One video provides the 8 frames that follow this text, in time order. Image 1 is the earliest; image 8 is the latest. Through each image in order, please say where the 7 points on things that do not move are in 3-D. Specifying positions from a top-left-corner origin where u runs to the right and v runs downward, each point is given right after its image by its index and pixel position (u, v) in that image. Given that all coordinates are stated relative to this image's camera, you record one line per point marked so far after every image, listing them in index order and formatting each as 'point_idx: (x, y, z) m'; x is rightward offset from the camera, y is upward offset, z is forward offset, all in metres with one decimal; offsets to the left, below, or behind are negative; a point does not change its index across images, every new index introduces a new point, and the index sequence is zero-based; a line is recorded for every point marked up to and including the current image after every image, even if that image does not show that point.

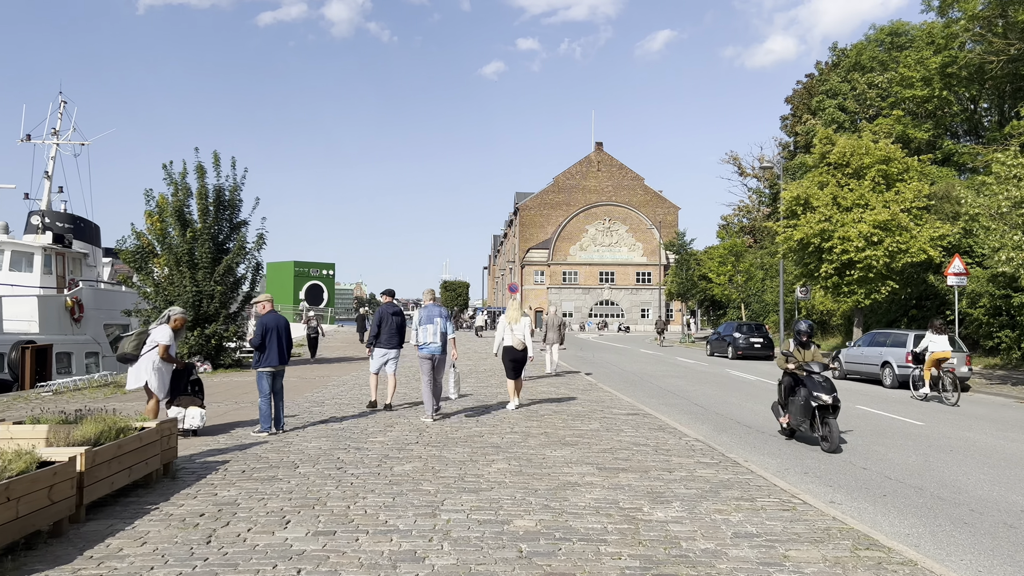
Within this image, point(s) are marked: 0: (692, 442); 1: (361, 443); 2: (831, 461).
0: (+2.1, -1.8, +9.1) m
1: (-1.6, -1.7, +8.5) m
2: (+3.5, -1.9, +8.7) m
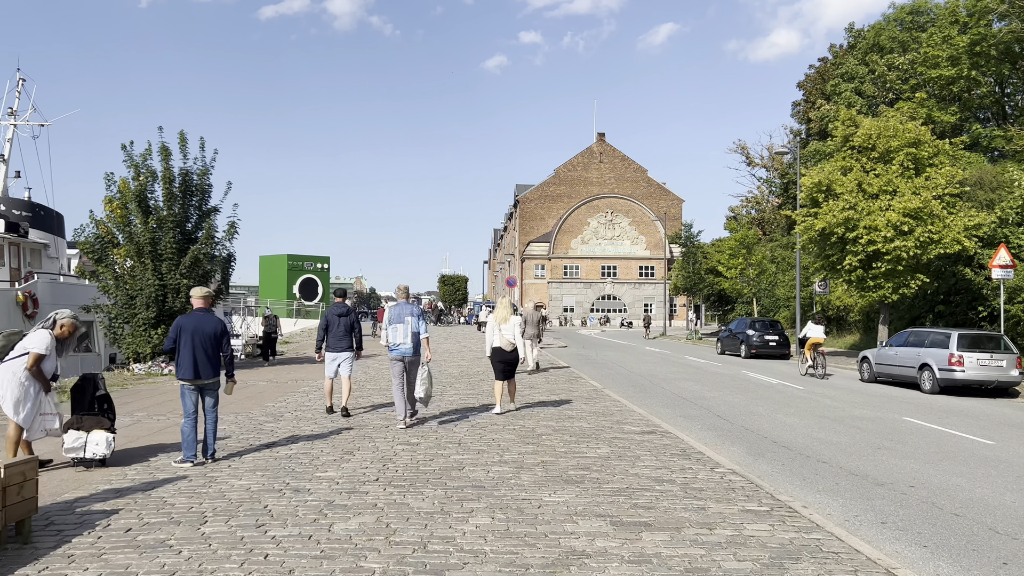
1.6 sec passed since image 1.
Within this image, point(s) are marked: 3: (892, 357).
0: (+2.0, -1.7, +7.2) m
1: (-1.7, -1.6, +6.6) m
2: (+3.4, -1.8, +6.8) m
3: (+8.6, -1.6, +18.1) m
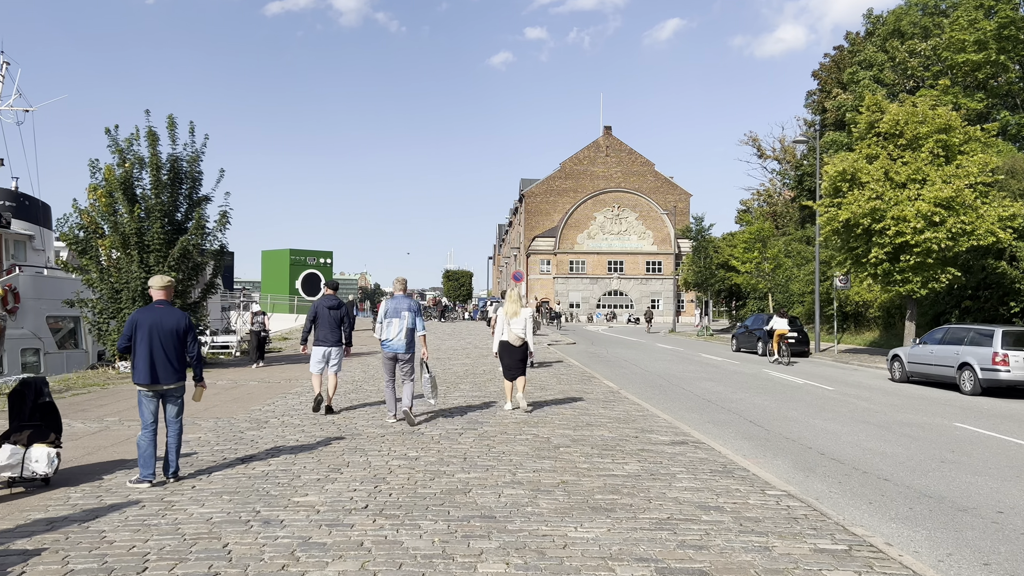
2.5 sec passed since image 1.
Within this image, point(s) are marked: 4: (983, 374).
0: (+2.1, -1.6, +6.1) m
1: (-1.6, -1.5, +5.4) m
2: (+3.5, -1.7, +5.6) m
3: (+8.8, -1.4, +16.9) m
4: (+8.9, -1.6, +15.1) m
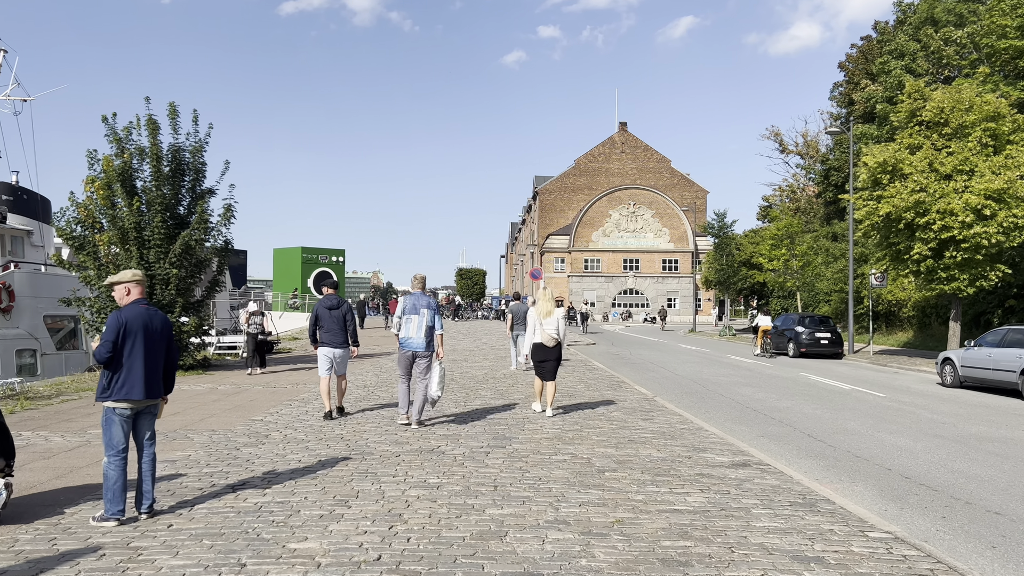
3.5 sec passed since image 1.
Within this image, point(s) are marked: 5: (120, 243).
0: (+2.4, -1.6, +4.9) m
1: (-1.3, -1.5, +4.3) m
2: (+3.8, -1.7, +4.4) m
3: (+9.2, -1.4, +15.6) m
4: (+9.3, -1.6, +13.9) m
5: (-8.3, +1.0, +16.9) m
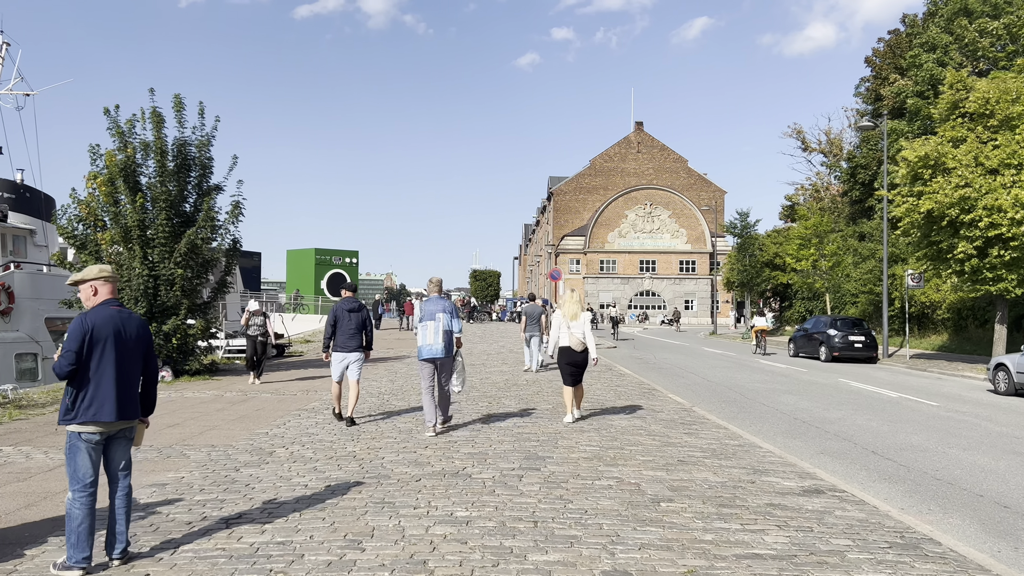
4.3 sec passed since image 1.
0: (+2.6, -1.6, +3.9) m
1: (-1.1, -1.5, +3.4) m
2: (+4.0, -1.7, +3.4) m
3: (+9.7, -1.4, +14.6) m
4: (+9.7, -1.6, +12.8) m
5: (-7.9, +0.9, +16.1) m
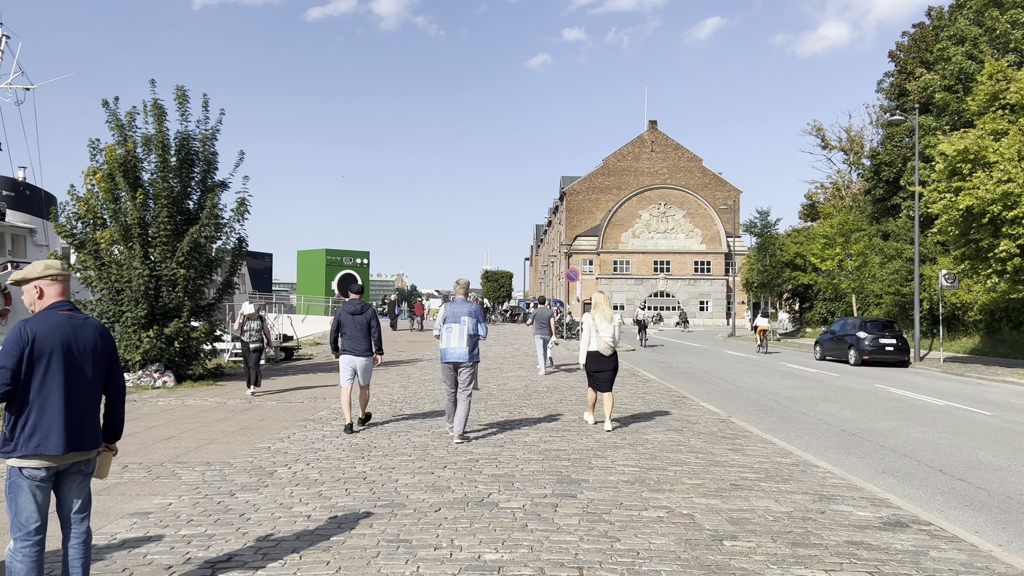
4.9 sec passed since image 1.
0: (+2.8, -1.6, +3.0) m
1: (-0.9, -1.5, +2.6) m
2: (+4.2, -1.7, +2.5) m
3: (+10.0, -1.4, +13.6) m
4: (+10.1, -1.6, +11.8) m
5: (-7.5, +0.9, +15.4) m
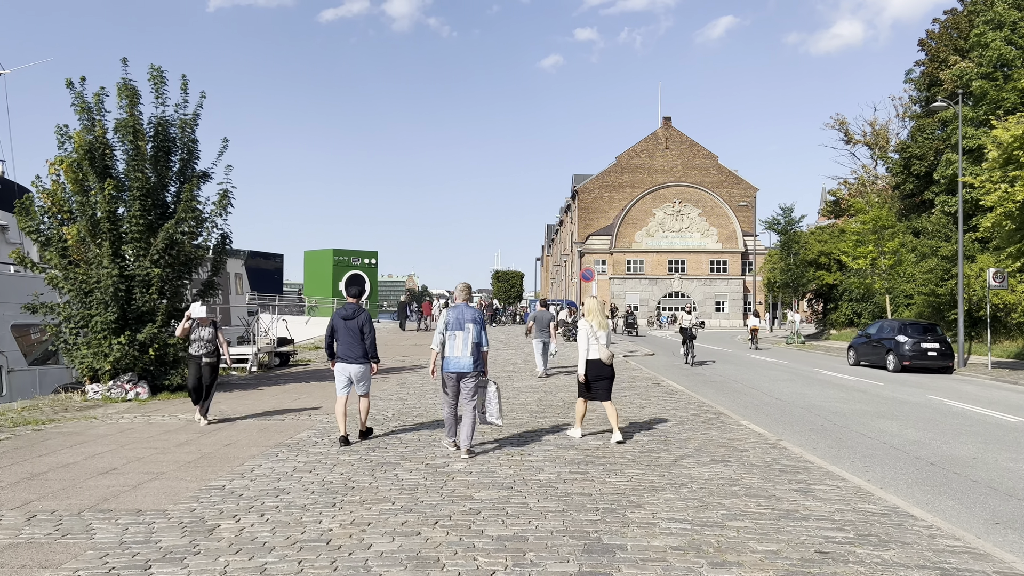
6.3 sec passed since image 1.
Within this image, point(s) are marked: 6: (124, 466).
0: (+2.8, -1.6, +1.4) m
1: (-0.9, -1.5, +1.0) m
2: (+4.2, -1.7, +0.8) m
3: (+10.2, -1.4, +11.8) m
4: (+10.2, -1.6, +10.0) m
5: (-7.3, +0.9, +13.9) m
6: (-3.7, -1.7, +7.7) m
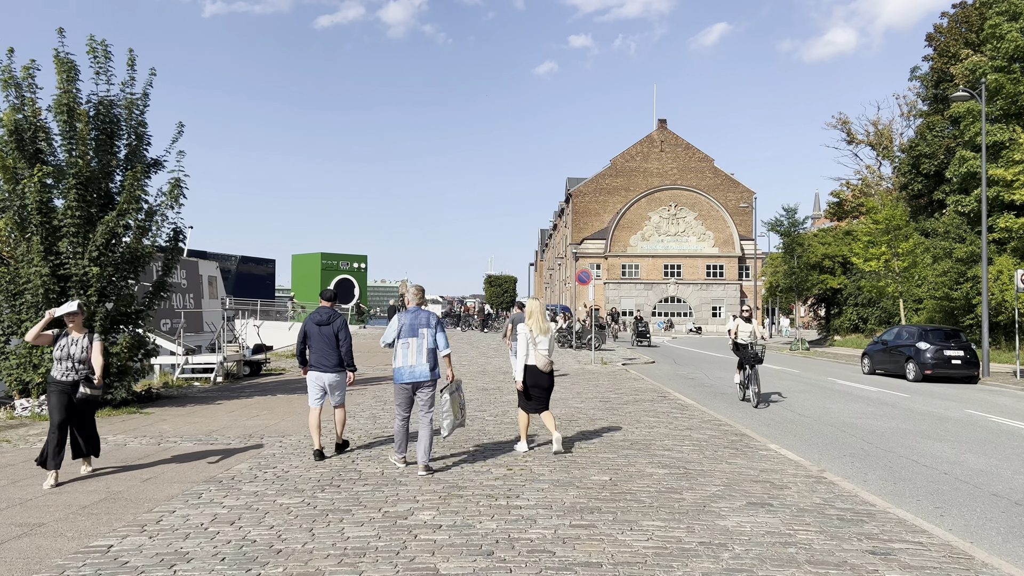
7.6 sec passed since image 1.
0: (+2.8, -1.5, -0.3) m
1: (-0.9, -1.4, -0.7) m
2: (+4.2, -1.6, -0.8) m
3: (+10.0, -1.4, +10.2) m
4: (+10.1, -1.6, +8.5) m
5: (-7.5, +0.9, +12.2) m
6: (-3.9, -1.7, +6.0) m
